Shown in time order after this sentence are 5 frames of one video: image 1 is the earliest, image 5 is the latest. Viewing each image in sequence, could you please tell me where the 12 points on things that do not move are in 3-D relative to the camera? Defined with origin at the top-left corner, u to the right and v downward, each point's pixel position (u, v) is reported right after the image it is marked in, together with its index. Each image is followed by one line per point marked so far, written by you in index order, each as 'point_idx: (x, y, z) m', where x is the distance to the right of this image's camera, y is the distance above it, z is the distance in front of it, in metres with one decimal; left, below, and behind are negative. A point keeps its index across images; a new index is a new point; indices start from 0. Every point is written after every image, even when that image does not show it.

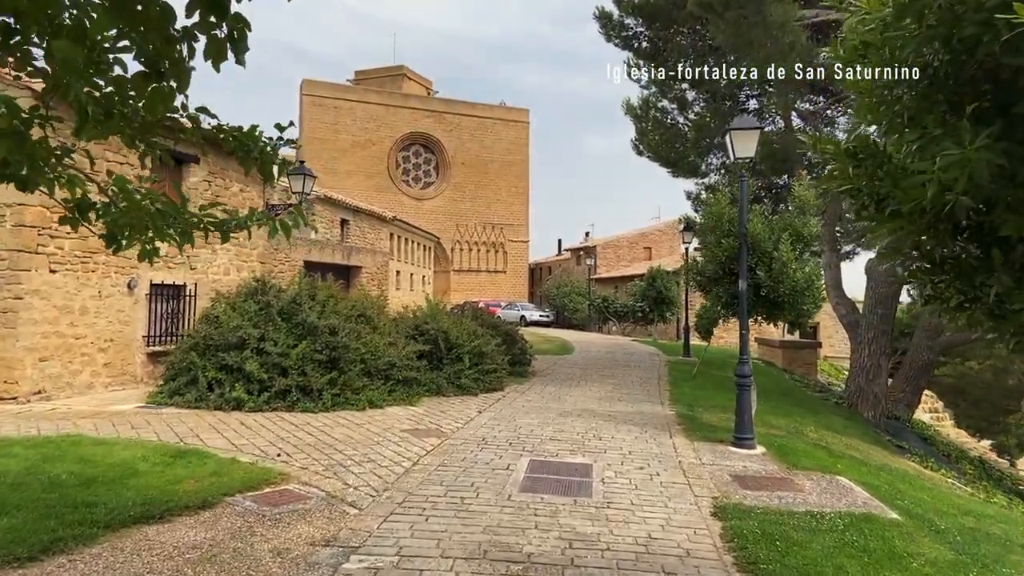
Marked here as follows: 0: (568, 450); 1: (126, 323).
0: (+0.6, -1.8, +8.2) m
1: (-6.0, -0.6, +11.5) m
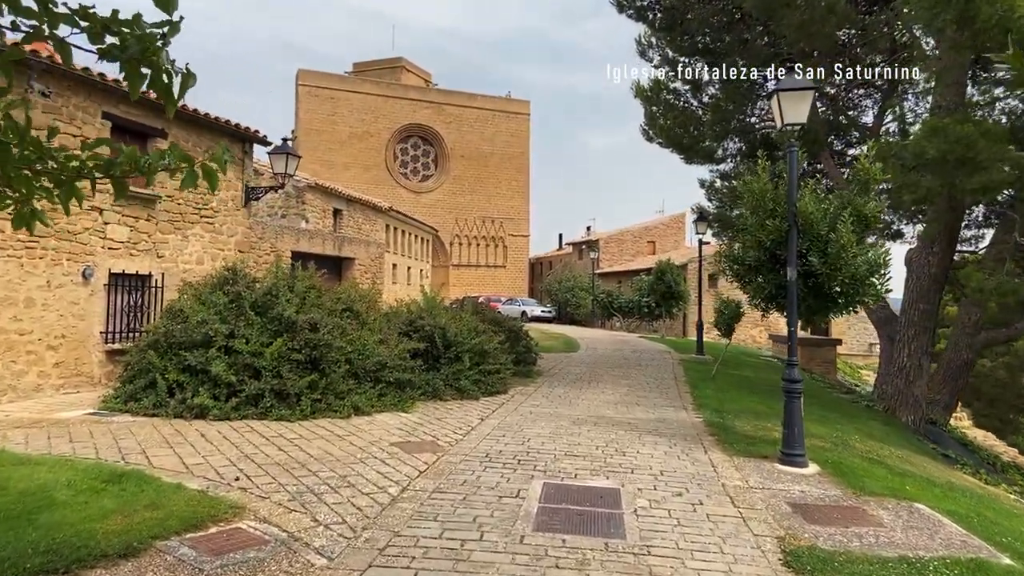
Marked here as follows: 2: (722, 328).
0: (+0.7, -1.7, +6.8) m
1: (-6.0, -0.4, +10.1) m
2: (+5.1, -1.0, +17.6) m
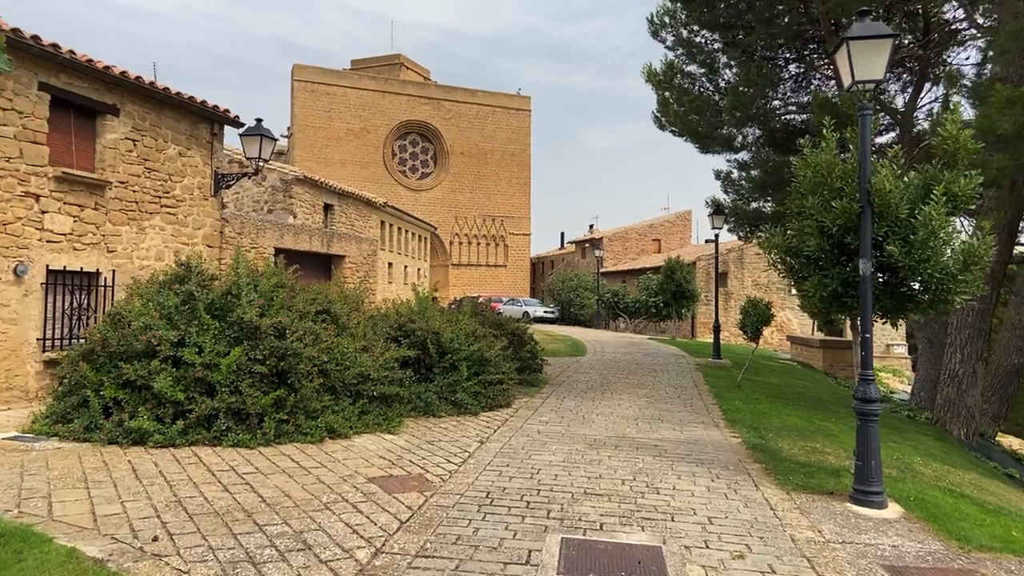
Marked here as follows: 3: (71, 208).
0: (+0.8, -1.7, +5.4) m
1: (-5.9, -0.4, +8.7) m
2: (+5.1, -0.9, +16.1) m
3: (-5.6, +1.0, +9.4) m
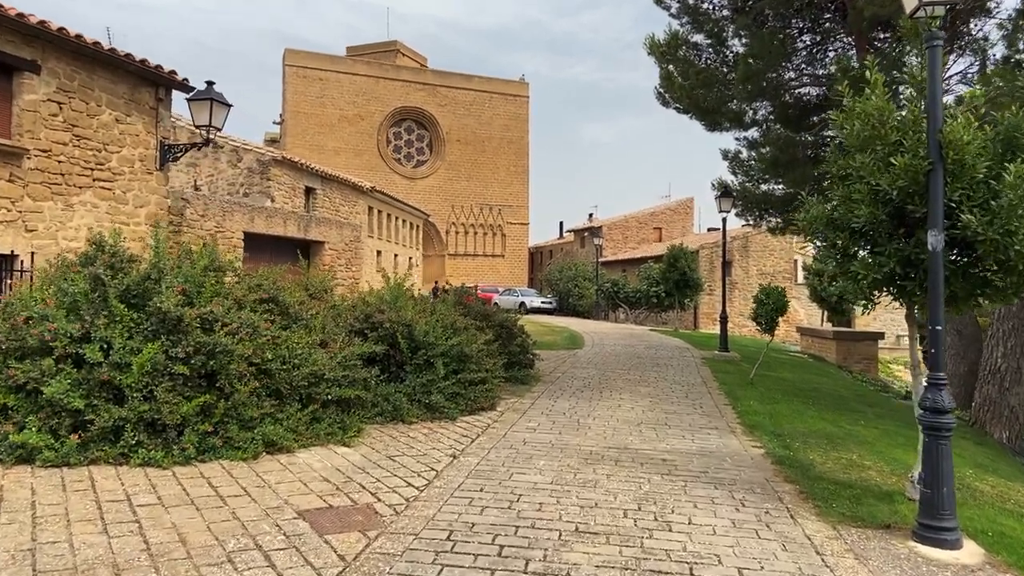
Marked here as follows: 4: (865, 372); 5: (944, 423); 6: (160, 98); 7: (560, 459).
0: (+0.6, -1.5, +4.0) m
1: (-6.1, -0.2, +7.3) m
2: (+4.9, -0.7, +14.8) m
3: (-5.8, +1.2, +8.0) m
4: (+9.5, -2.3, +19.8) m
5: (+2.8, -0.9, +4.8) m
6: (-4.9, +2.7, +10.3) m
7: (+0.4, -1.5, +6.5) m
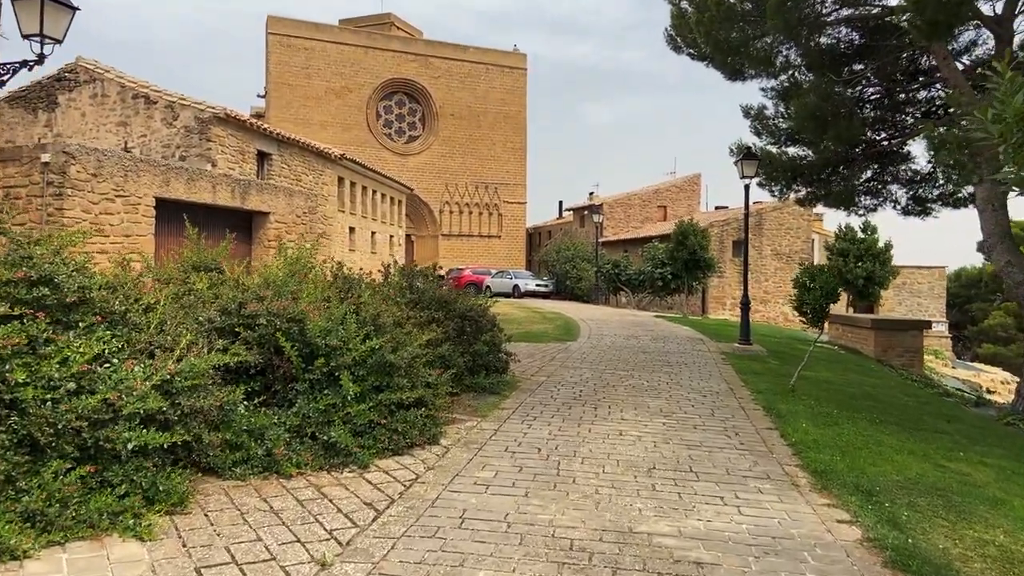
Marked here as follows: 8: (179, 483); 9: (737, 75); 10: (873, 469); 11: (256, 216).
0: (+0.2, -1.5, +1.2) m
1: (-6.5, -0.1, +4.5) m
2: (+4.5, -0.4, +11.9) m
3: (-6.2, +1.4, +5.1) m
4: (+9.1, -1.8, +16.9) m
5: (+2.4, -0.8, +1.9) m
6: (-5.3, +2.9, +7.3) m
7: (0.0, -1.4, +3.7) m
8: (-2.0, -1.2, +4.4) m
9: (+4.3, +4.1, +14.3) m
10: (+2.9, -1.4, +5.8) m
11: (-5.0, +1.4, +14.0) m
